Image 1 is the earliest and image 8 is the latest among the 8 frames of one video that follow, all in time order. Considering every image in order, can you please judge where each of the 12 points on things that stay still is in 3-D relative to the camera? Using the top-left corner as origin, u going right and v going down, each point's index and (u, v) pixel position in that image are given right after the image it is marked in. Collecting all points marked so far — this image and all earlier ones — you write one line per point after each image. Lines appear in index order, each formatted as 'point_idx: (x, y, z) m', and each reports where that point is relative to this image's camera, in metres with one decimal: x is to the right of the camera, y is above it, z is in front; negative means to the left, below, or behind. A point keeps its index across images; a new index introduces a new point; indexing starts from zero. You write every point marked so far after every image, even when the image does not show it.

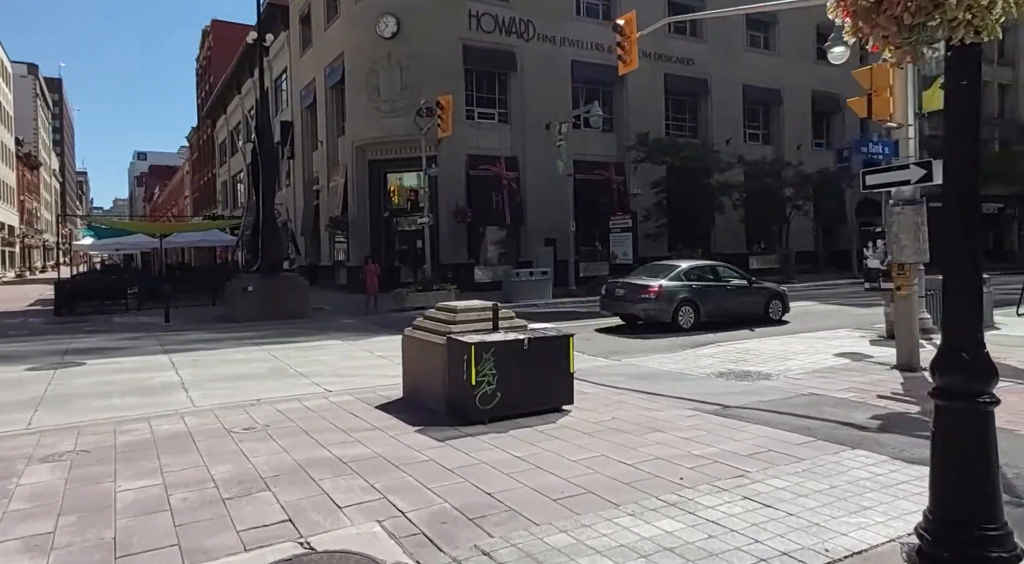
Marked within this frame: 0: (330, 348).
0: (-2.8, -1.2, +11.8) m
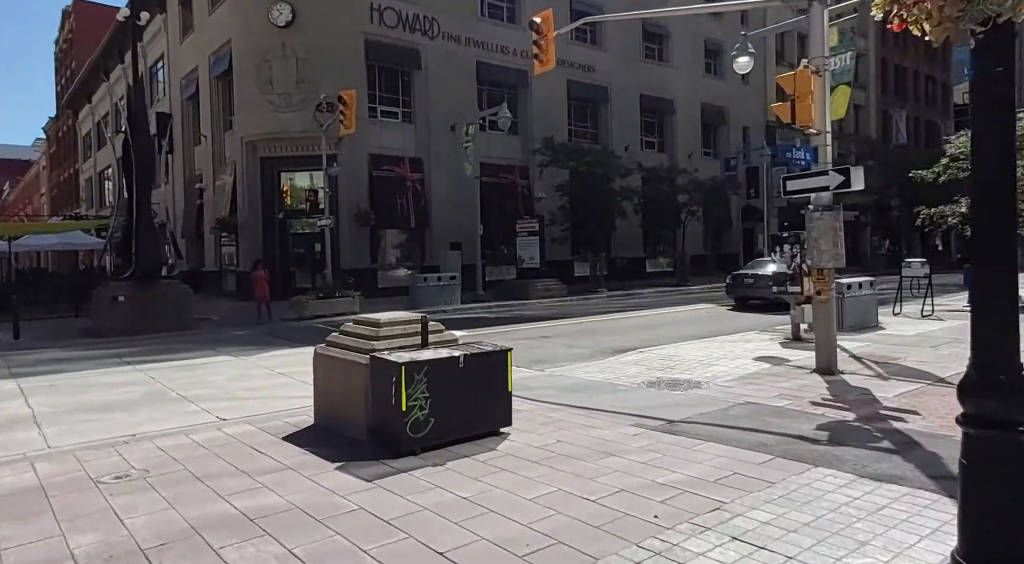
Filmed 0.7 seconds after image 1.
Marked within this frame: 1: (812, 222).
0: (-4.1, -1.3, +10.7) m
1: (+3.3, +0.7, +8.2) m
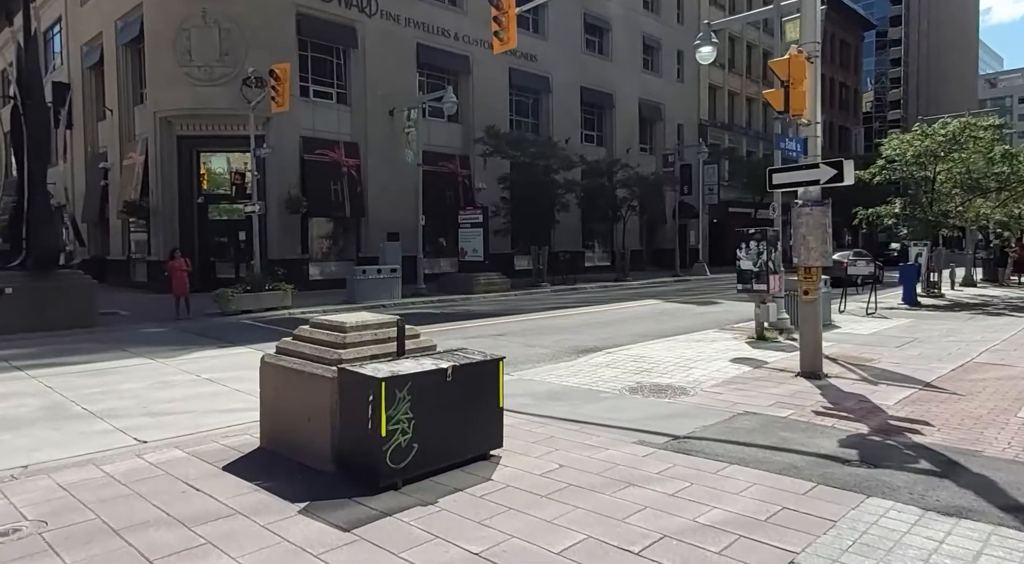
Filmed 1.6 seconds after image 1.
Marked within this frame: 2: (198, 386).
0: (-4.7, -1.2, +9.4) m
1: (+3.0, +0.7, +7.7) m
2: (-3.4, -1.2, +8.2) m
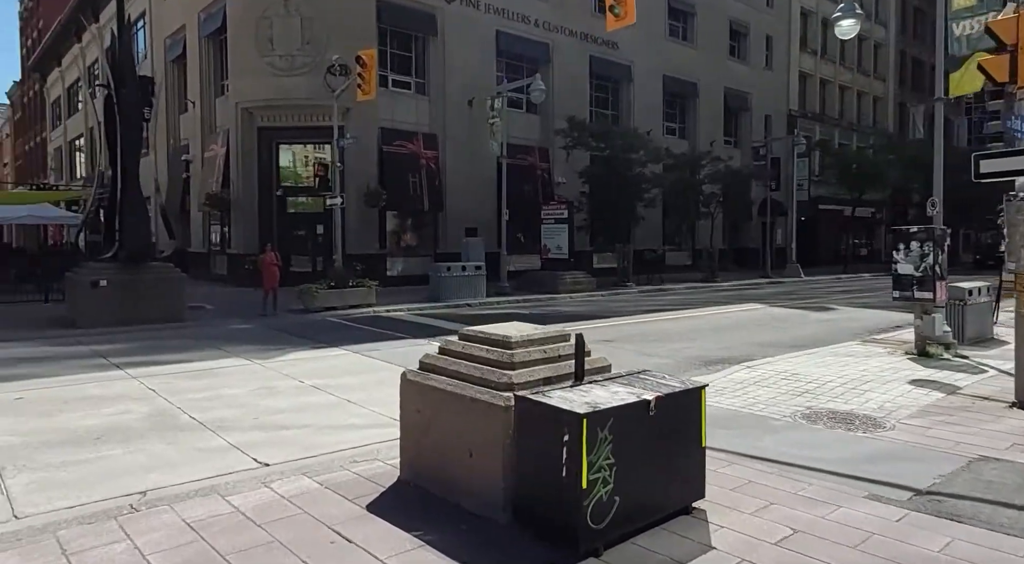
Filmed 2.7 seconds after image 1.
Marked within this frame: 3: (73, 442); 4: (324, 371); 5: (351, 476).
0: (-3.2, -1.2, +8.7) m
1: (+4.3, +0.6, +6.4) m
2: (-2.0, -1.2, +7.4) m
3: (-3.7, -1.4, +6.5) m
4: (-2.2, -1.1, +8.8) m
5: (-1.0, -1.2, +4.7) m
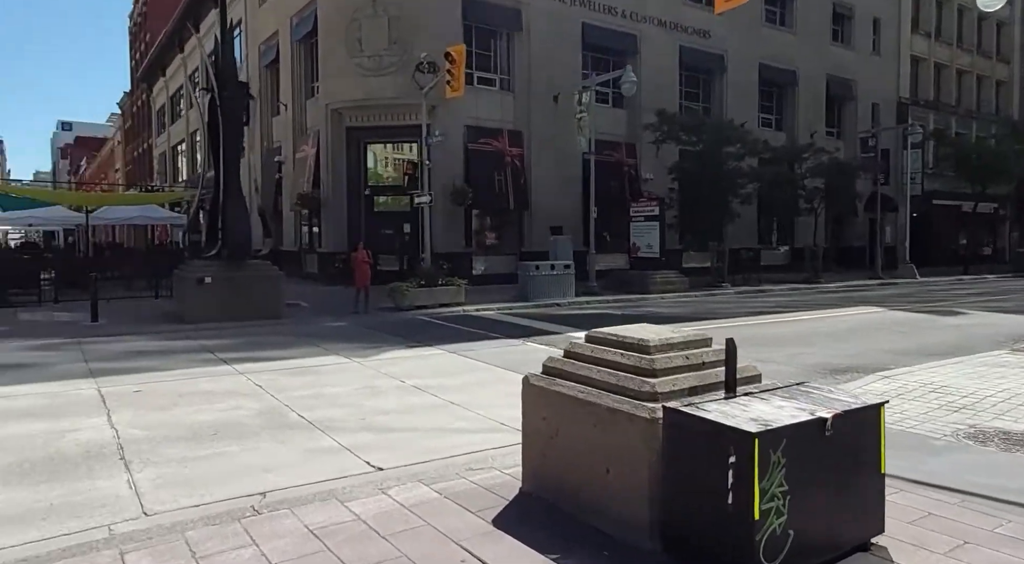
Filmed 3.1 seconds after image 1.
0: (-2.1, -1.2, +8.6) m
1: (+5.2, +0.6, +5.5) m
2: (-1.0, -1.2, +7.1) m
3: (-2.8, -1.4, +6.5) m
4: (-1.0, -1.0, +8.6) m
5: (-0.3, -1.2, +4.3) m
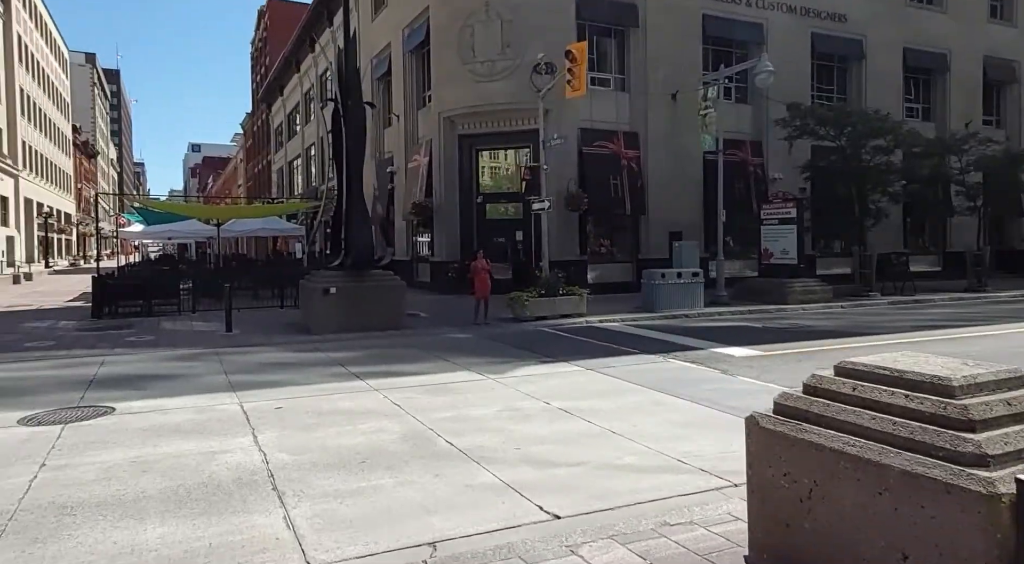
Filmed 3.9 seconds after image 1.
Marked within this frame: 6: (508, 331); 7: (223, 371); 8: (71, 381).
0: (-0.4, -1.3, +8.1) m
1: (+6.4, +0.5, +4.1) m
2: (+0.5, -1.3, +6.5) m
3: (-1.4, -1.6, +6.1) m
4: (+0.6, -1.2, +8.0) m
5: (+0.8, -1.3, +3.6) m
6: (-0.1, -1.1, +16.5) m
7: (-5.3, -1.6, +13.5) m
8: (-7.6, -1.7, +12.7) m
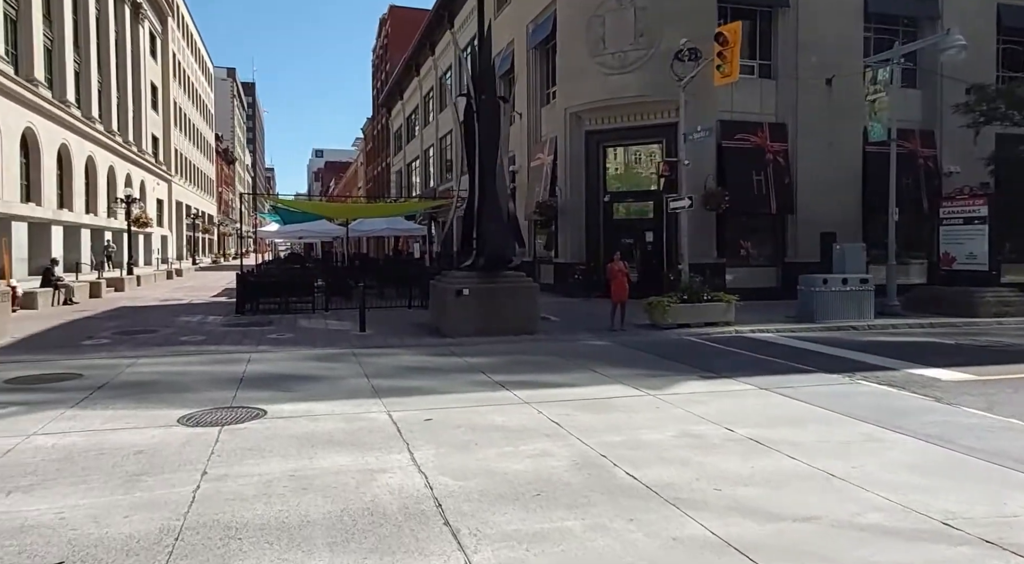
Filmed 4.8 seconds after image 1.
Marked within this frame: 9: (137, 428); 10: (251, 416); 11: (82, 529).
0: (+1.3, -1.4, +7.3) m
1: (+7.5, +0.3, +2.2) m
2: (+1.9, -1.4, +5.6) m
3: (+0.1, -1.6, +5.4) m
4: (+2.4, -1.3, +7.0) m
5: (+1.9, -1.4, +2.7) m
6: (+2.9, -1.2, +15.5) m
7: (-2.7, -1.7, +13.4) m
8: (-5.1, -1.7, +12.9) m
9: (-4.8, -1.8, +9.4) m
10: (-3.5, -1.8, +10.0) m
11: (-3.4, -1.9, +5.8) m
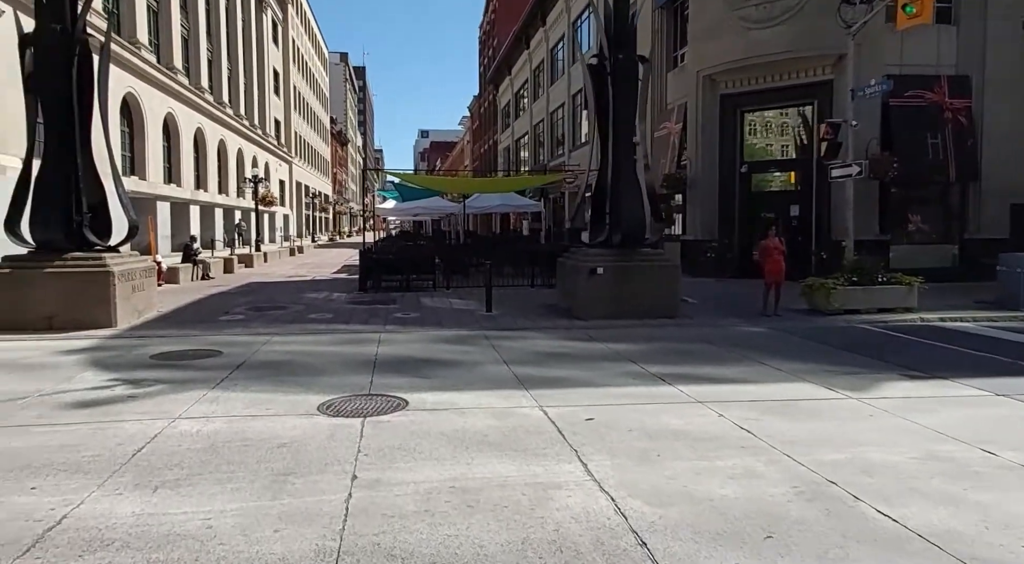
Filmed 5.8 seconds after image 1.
0: (+2.9, -1.3, +5.9) m
1: (+8.3, +0.3, 0.0) m
2: (+3.3, -1.3, +4.1) m
3: (+1.4, -1.6, +4.3) m
4: (+3.9, -1.2, +5.5) m
5: (+2.8, -1.5, +1.3) m
6: (+5.7, -0.8, +13.8) m
7: (-0.2, -1.3, +12.5) m
8: (-2.6, -1.4, +12.4) m
9: (-2.8, -1.6, +8.9) m
10: (-1.5, -1.6, +9.3) m
11: (-1.9, -1.8, +5.1) m
